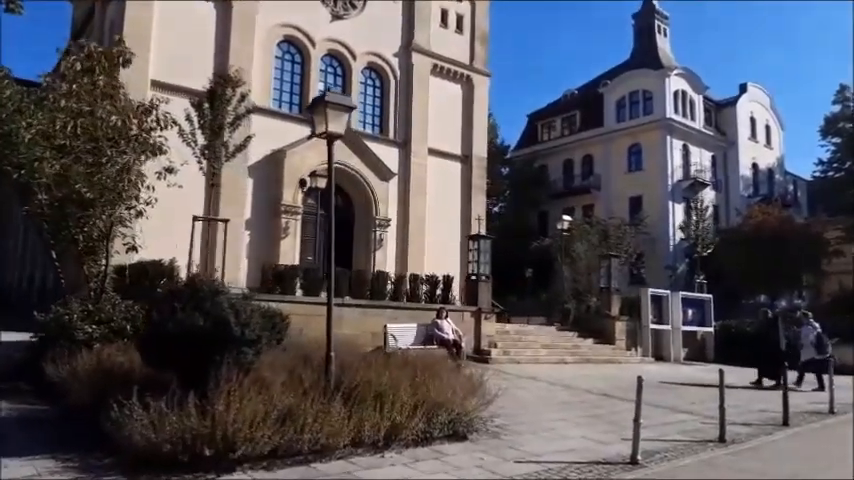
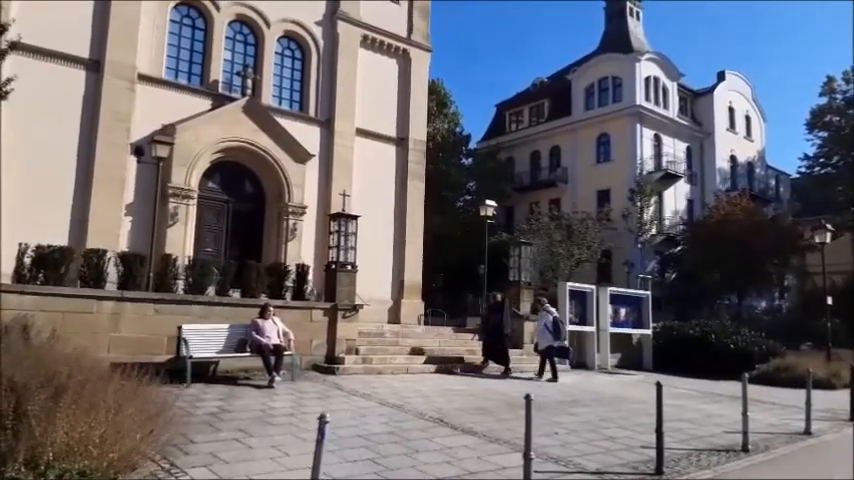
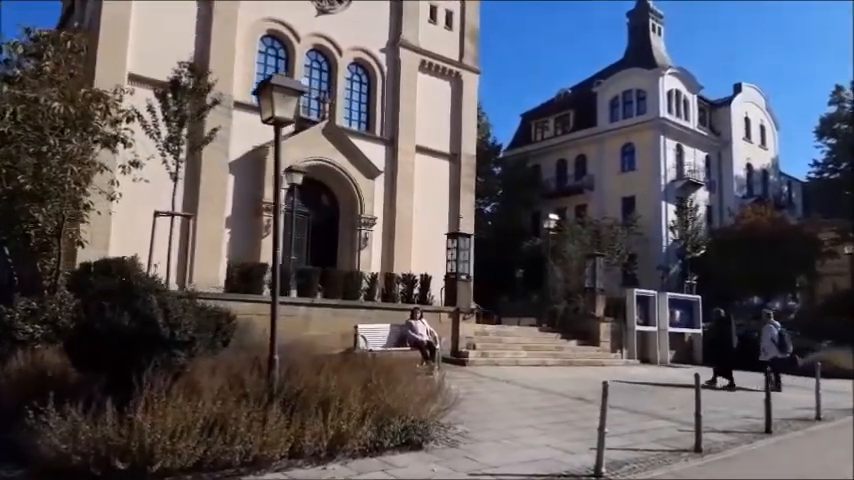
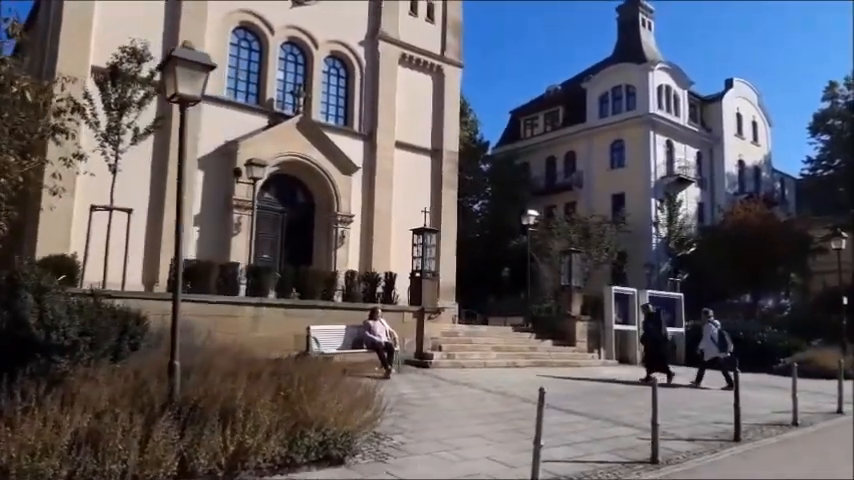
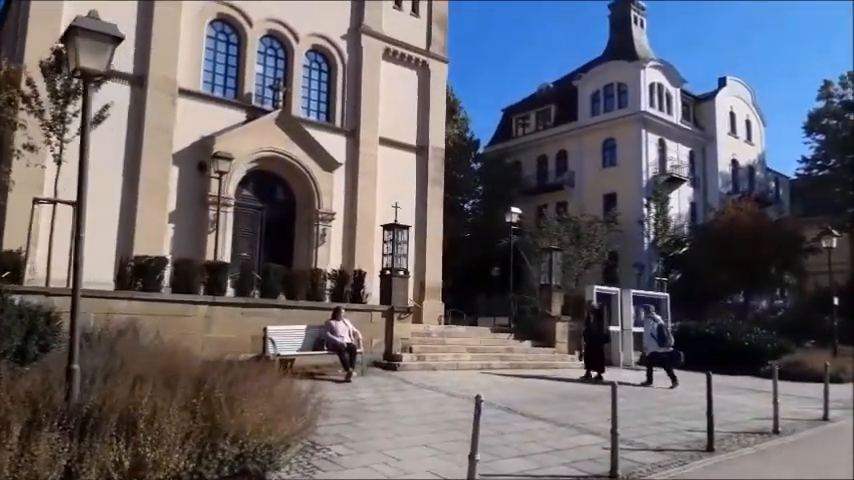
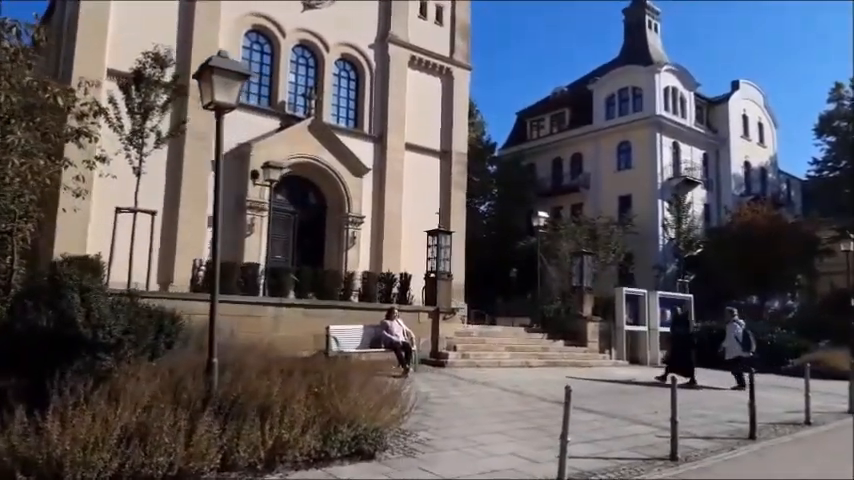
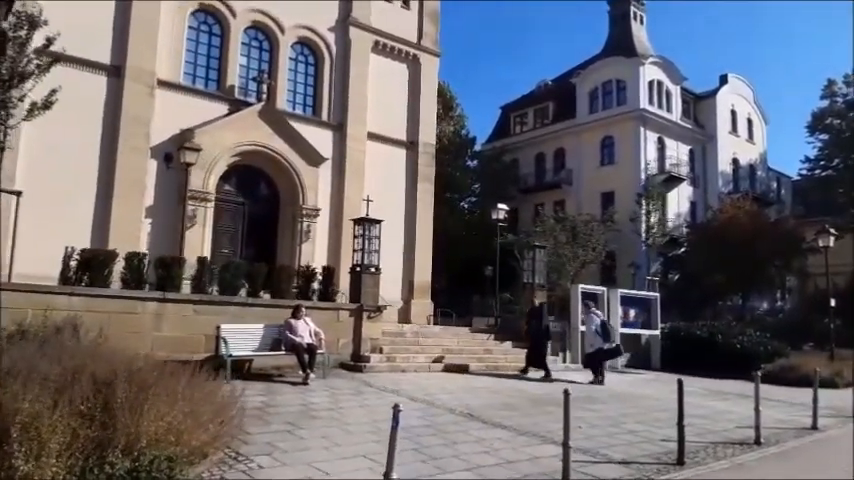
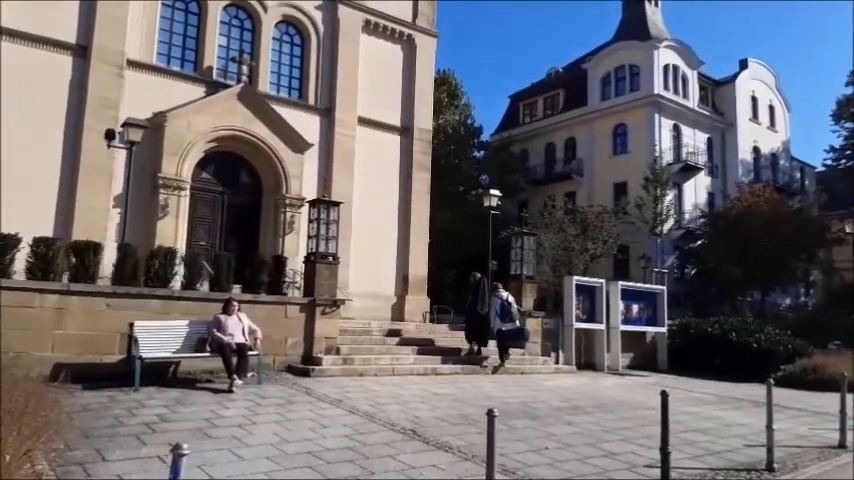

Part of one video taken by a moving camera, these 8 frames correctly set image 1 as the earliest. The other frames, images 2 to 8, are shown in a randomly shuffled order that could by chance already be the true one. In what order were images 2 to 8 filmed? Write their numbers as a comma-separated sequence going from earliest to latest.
3, 6, 4, 5, 7, 2, 8
